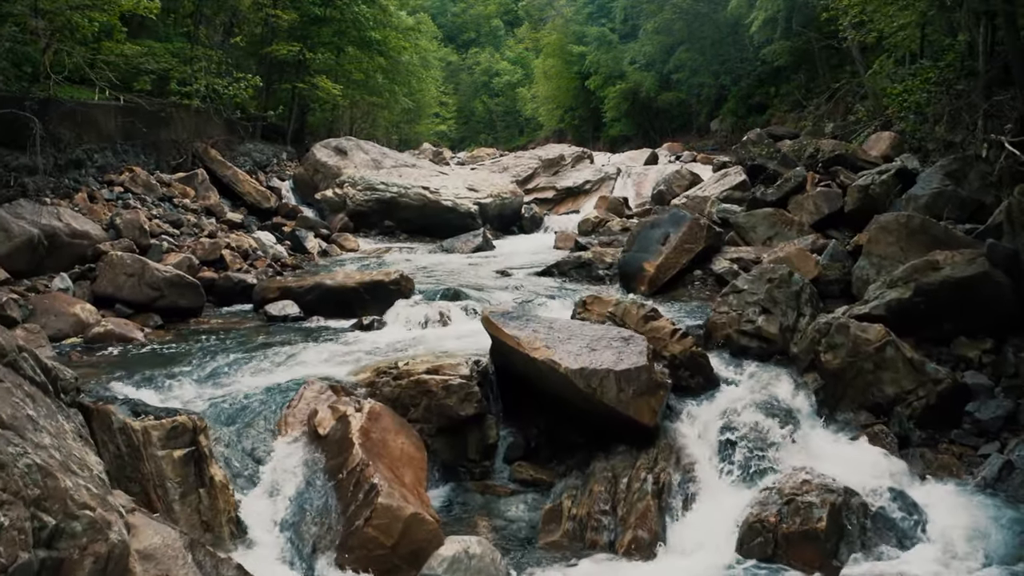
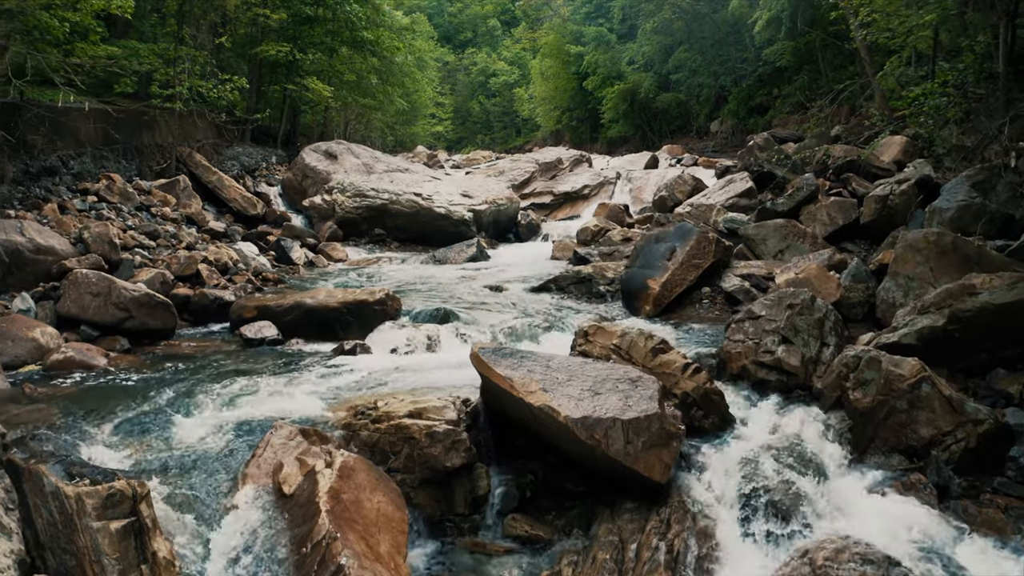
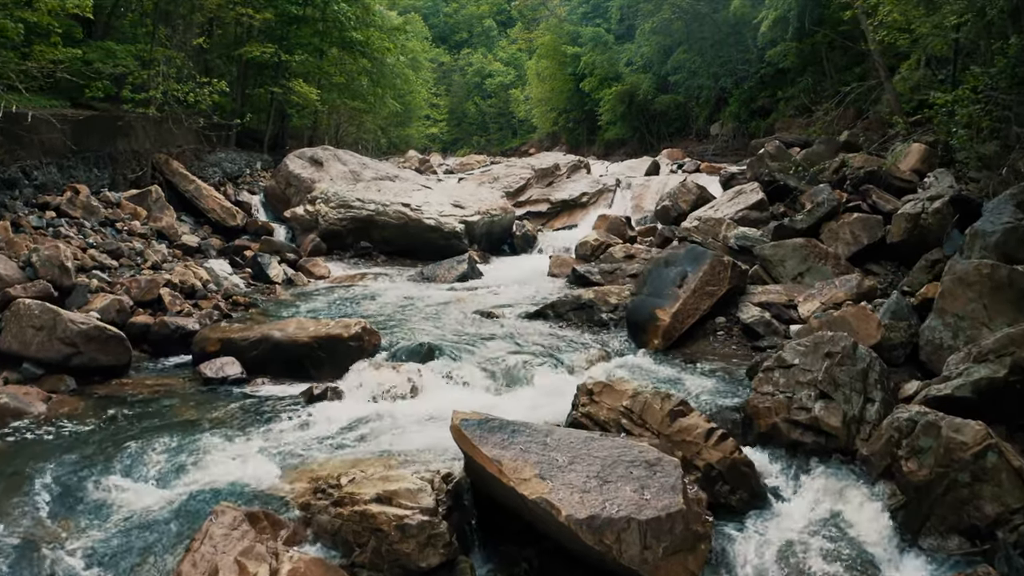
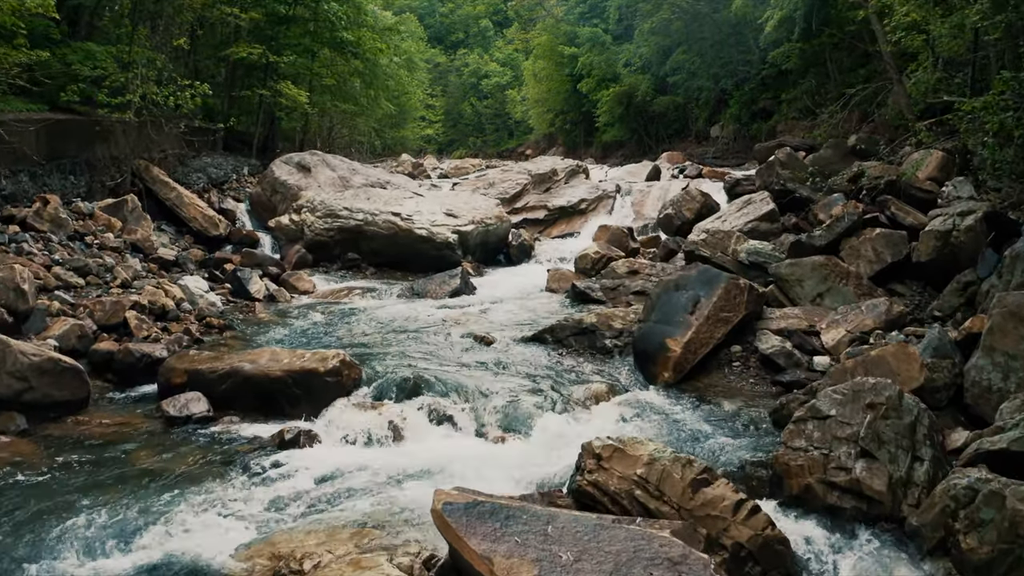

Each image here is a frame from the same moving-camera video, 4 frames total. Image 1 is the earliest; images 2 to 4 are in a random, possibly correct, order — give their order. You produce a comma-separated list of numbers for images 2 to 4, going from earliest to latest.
2, 3, 4
